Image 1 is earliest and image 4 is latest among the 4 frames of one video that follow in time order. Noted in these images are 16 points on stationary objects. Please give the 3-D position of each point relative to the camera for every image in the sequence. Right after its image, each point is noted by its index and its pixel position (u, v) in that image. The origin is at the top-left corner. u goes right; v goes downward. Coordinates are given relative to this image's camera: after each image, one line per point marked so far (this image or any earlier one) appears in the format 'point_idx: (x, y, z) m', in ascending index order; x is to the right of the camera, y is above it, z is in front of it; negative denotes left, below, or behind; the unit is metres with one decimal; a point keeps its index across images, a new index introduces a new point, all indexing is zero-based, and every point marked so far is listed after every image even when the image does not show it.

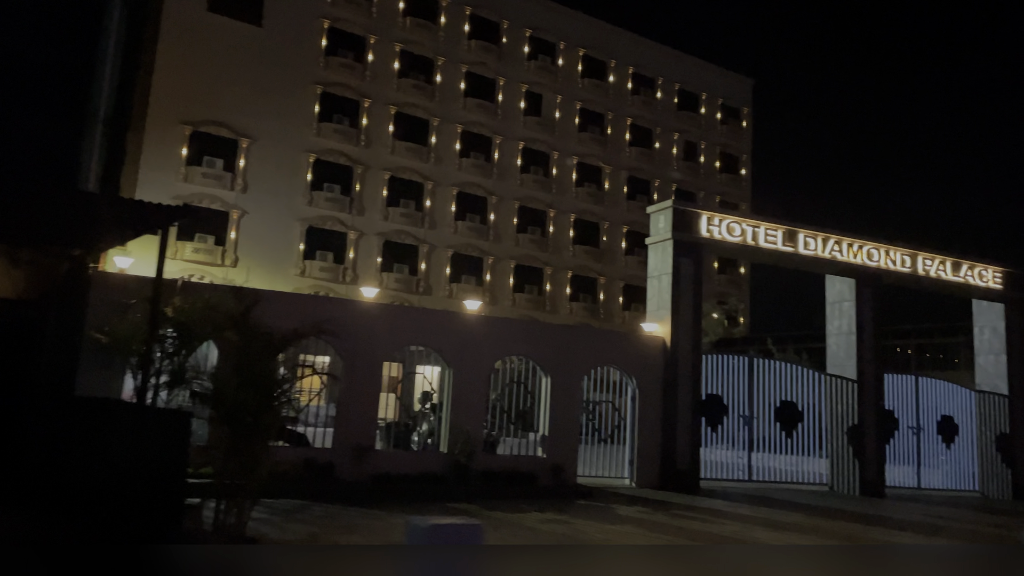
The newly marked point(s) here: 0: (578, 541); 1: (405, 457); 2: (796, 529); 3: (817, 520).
0: (+0.9, -3.4, +10.4) m
1: (-1.9, -3.0, +13.9) m
2: (+4.5, -3.8, +12.5) m
3: (+5.1, -3.9, +13.4) m
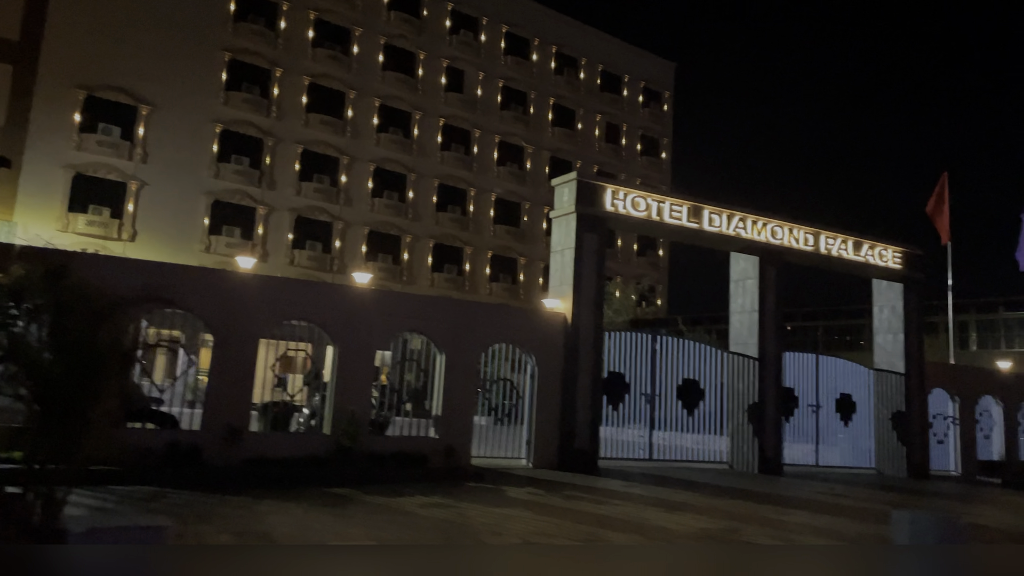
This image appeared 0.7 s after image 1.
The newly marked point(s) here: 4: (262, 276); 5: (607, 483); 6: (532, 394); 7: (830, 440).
0: (-0.6, -3.0, +9.8) m
1: (-3.7, -2.5, +13.0) m
2: (+2.7, -3.4, +12.1) m
3: (+3.3, -3.5, +13.1) m
4: (-4.1, +0.2, +13.1) m
5: (+1.7, -3.5, +14.3) m
6: (+0.4, -2.1, +15.5) m
7: (+7.8, -3.7, +19.6) m
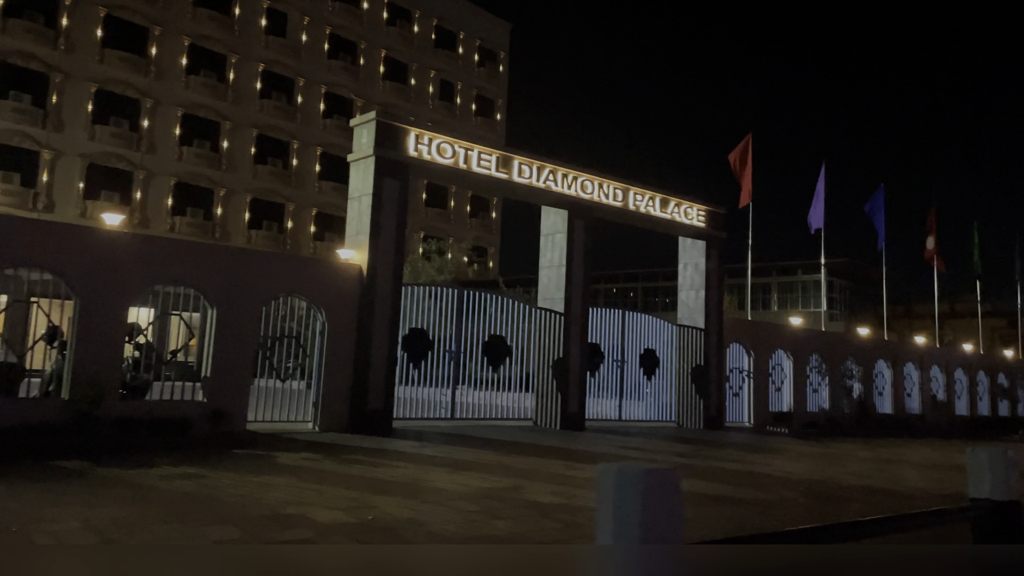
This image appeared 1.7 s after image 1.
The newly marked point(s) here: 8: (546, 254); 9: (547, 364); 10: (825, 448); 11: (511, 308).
0: (-3.3, -2.3, +8.5) m
1: (-7.0, -1.6, +11.0) m
2: (-0.5, -2.6, +11.4) m
3: (-0.1, -2.7, +12.5) m
4: (-7.4, +1.1, +10.9) m
5: (-1.9, -2.6, +13.3) m
6: (-3.4, -1.2, +14.3) m
7: (+3.1, -2.7, +19.8) m
8: (+0.8, +0.8, +18.6) m
9: (+0.8, -1.7, +17.7) m
10: (+6.8, -3.5, +17.4) m
11: (0.0, -0.4, +17.4) m
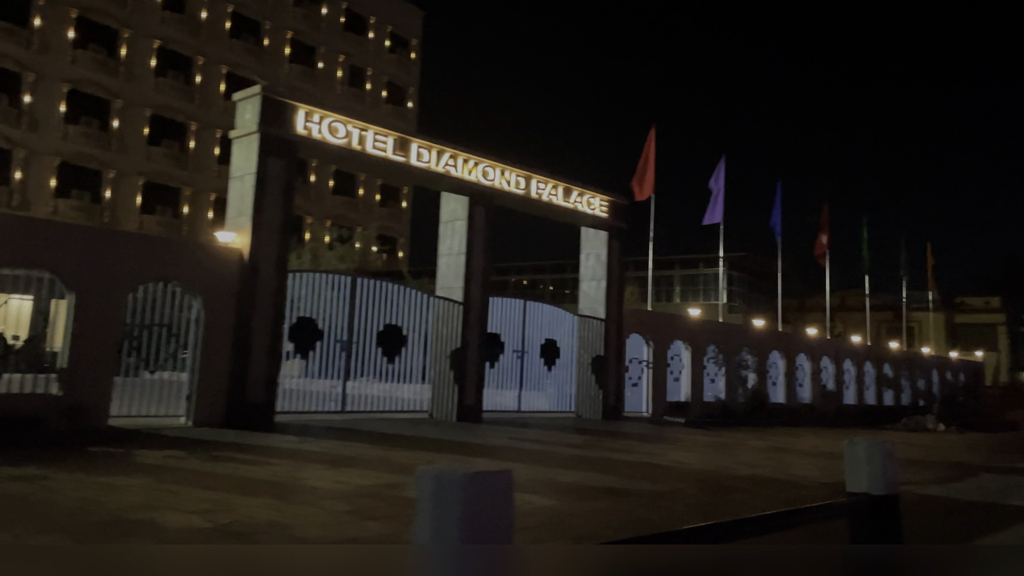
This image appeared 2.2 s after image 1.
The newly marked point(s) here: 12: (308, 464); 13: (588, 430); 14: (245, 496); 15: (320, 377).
0: (-4.6, -2.1, +7.6) m
1: (-8.5, -1.4, +9.7) m
2: (-2.1, -2.4, +10.9) m
3: (-1.8, -2.5, +12.0) m
4: (-8.8, +1.3, +9.5) m
5: (-3.7, -2.4, +12.6) m
6: (-5.3, -0.9, +13.4) m
7: (+0.6, -2.4, +19.5) m
8: (-1.5, +1.1, +18.1) m
9: (-1.5, -1.5, +17.2) m
10: (+4.6, -3.3, +17.6) m
11: (-2.2, -0.2, +16.8) m
12: (-2.8, -2.4, +10.7) m
13: (+1.6, -3.0, +17.0) m
14: (-2.9, -2.2, +8.6) m
15: (-3.7, -1.8, +15.5) m
